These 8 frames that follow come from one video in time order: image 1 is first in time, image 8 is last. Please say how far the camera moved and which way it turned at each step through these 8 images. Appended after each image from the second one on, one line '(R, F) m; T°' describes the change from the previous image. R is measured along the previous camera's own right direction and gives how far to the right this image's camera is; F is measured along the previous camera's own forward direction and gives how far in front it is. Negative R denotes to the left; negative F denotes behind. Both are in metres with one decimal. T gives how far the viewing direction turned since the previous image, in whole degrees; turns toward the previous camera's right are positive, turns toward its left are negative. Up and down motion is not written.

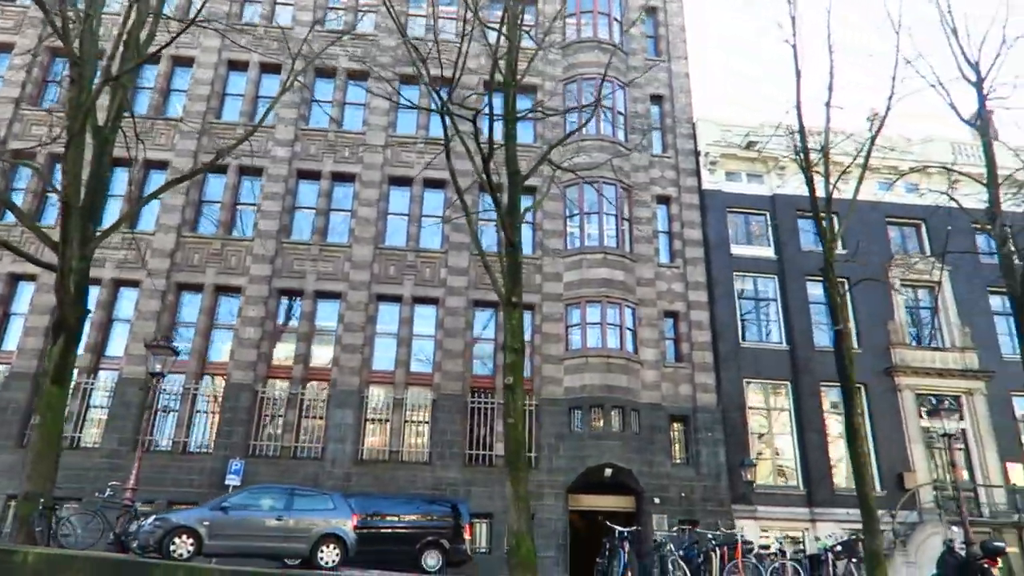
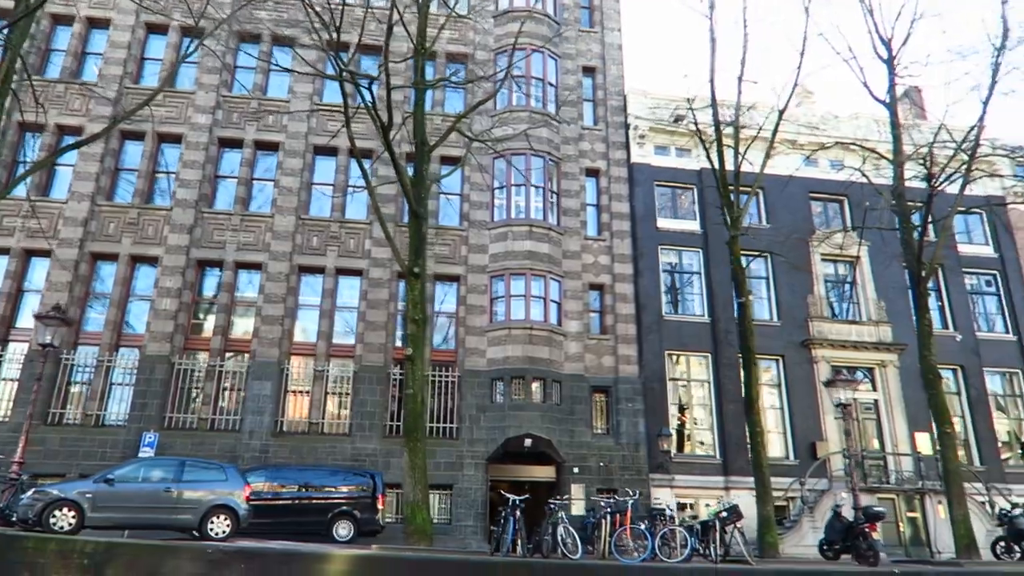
(+1.1, 0.0) m; +3°
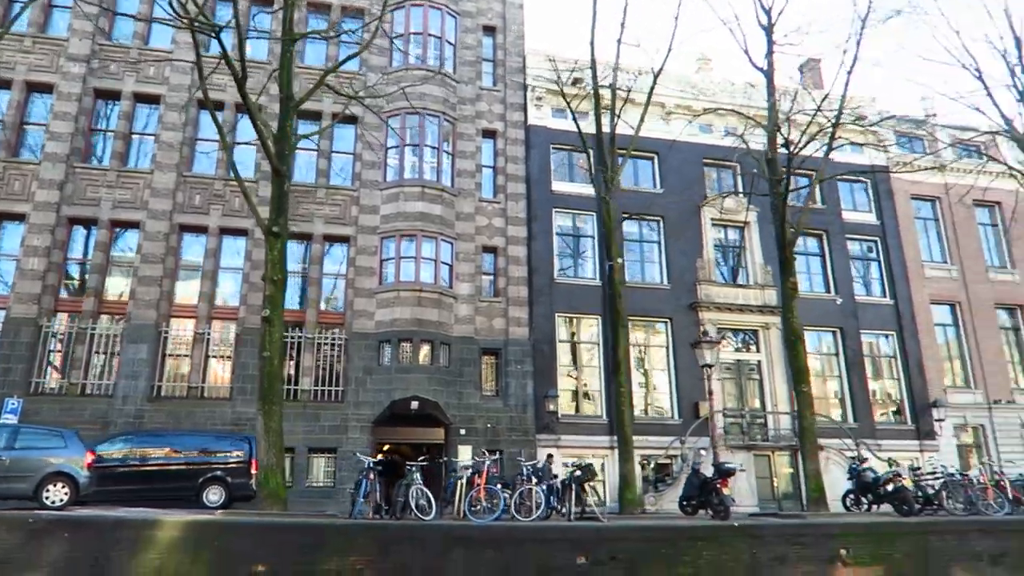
(+1.3, +0.1) m; +5°
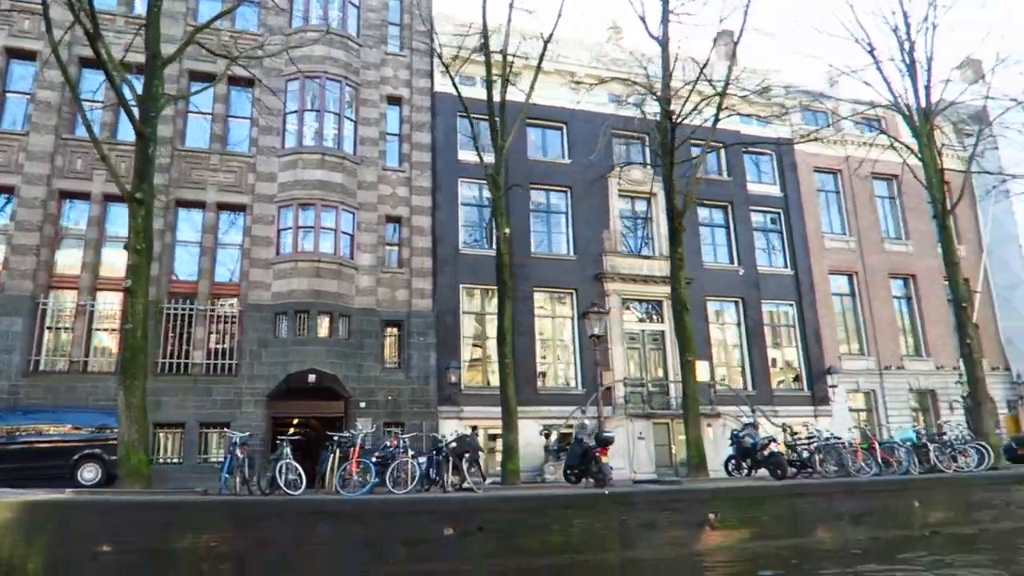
(+1.1, +0.2) m; +4°
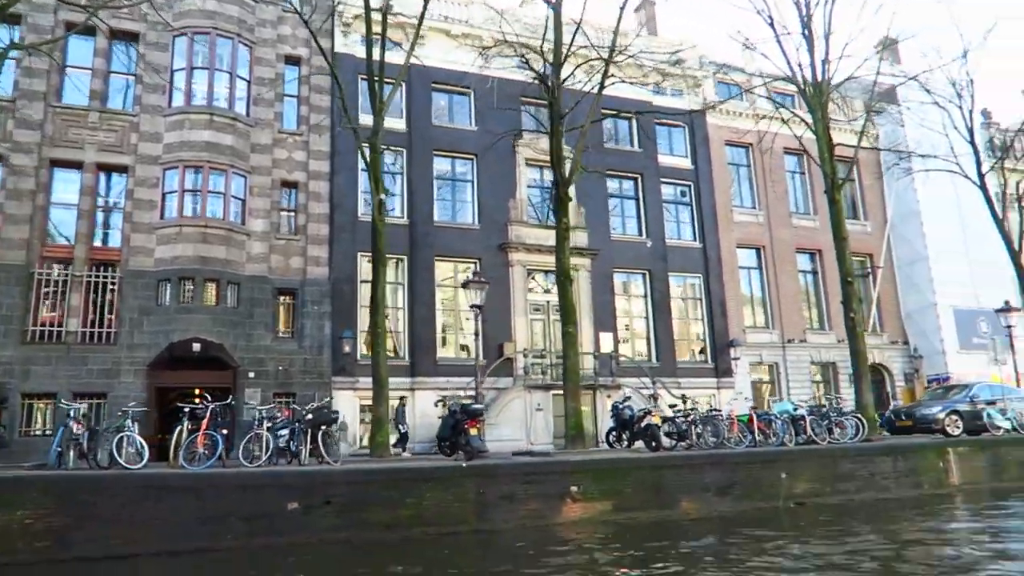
(+1.5, +0.3) m; +4°
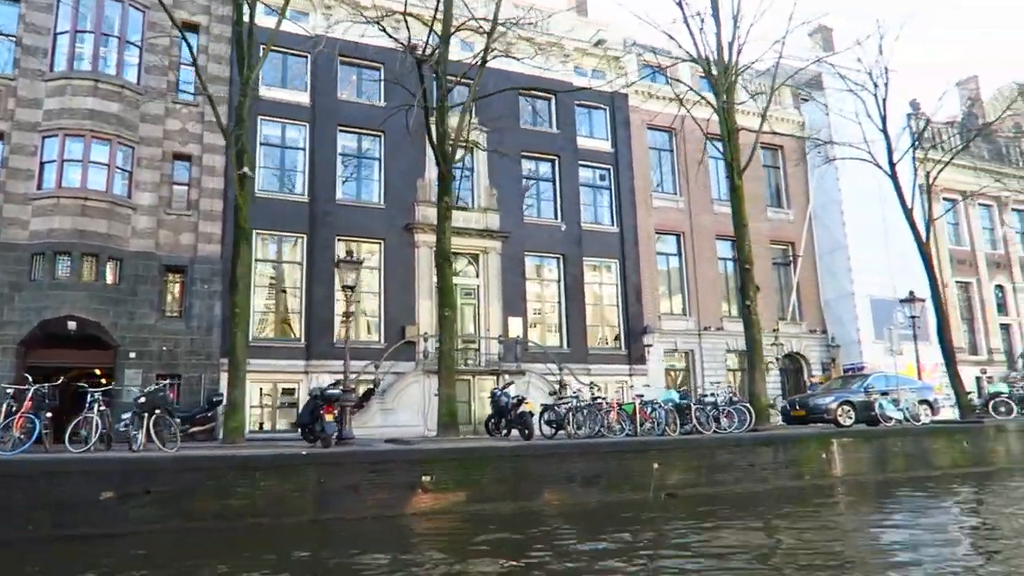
(+1.8, +0.5) m; +2°
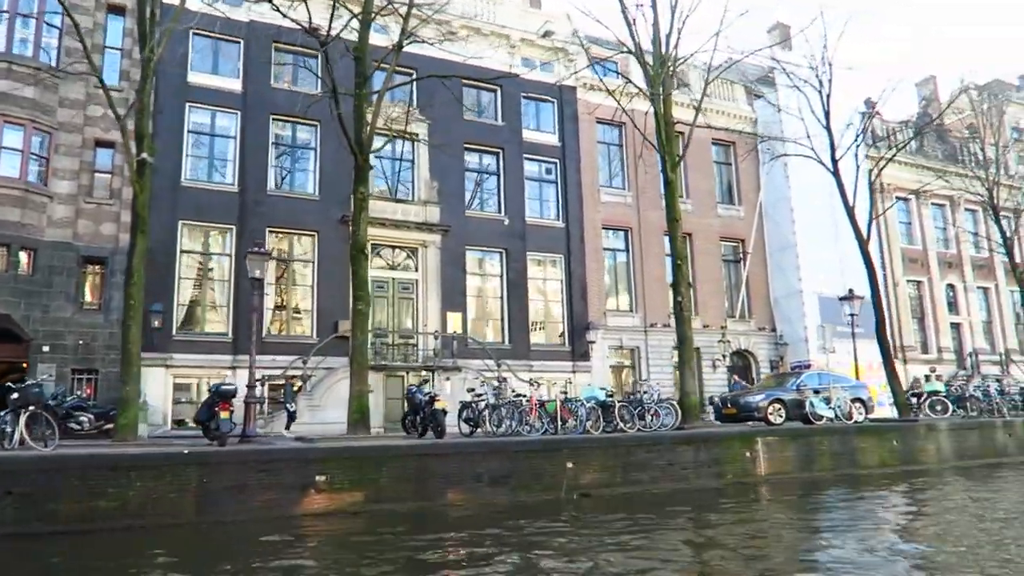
(+1.2, +0.4) m; +1°
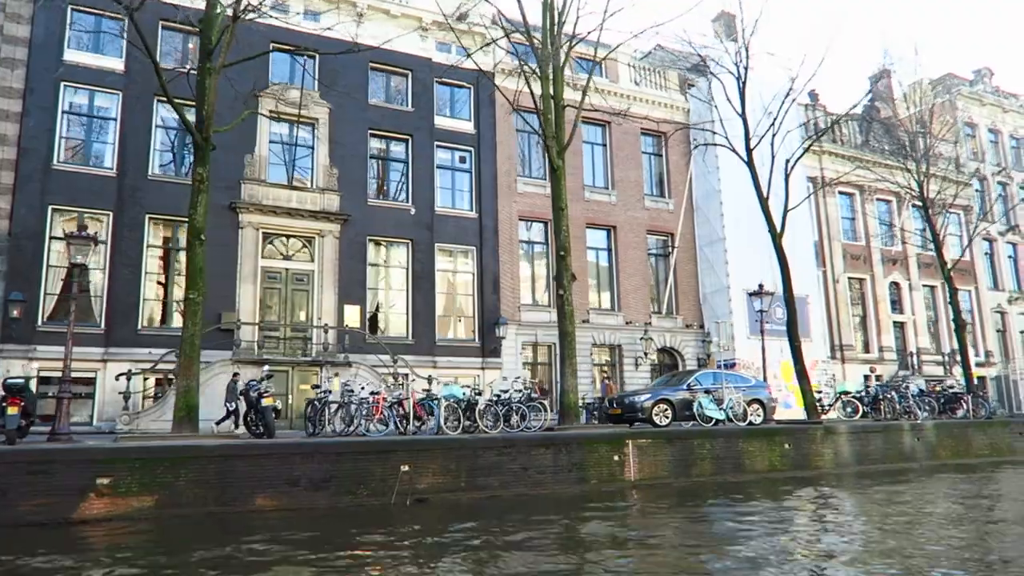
(+2.6, +0.9) m; 0°
